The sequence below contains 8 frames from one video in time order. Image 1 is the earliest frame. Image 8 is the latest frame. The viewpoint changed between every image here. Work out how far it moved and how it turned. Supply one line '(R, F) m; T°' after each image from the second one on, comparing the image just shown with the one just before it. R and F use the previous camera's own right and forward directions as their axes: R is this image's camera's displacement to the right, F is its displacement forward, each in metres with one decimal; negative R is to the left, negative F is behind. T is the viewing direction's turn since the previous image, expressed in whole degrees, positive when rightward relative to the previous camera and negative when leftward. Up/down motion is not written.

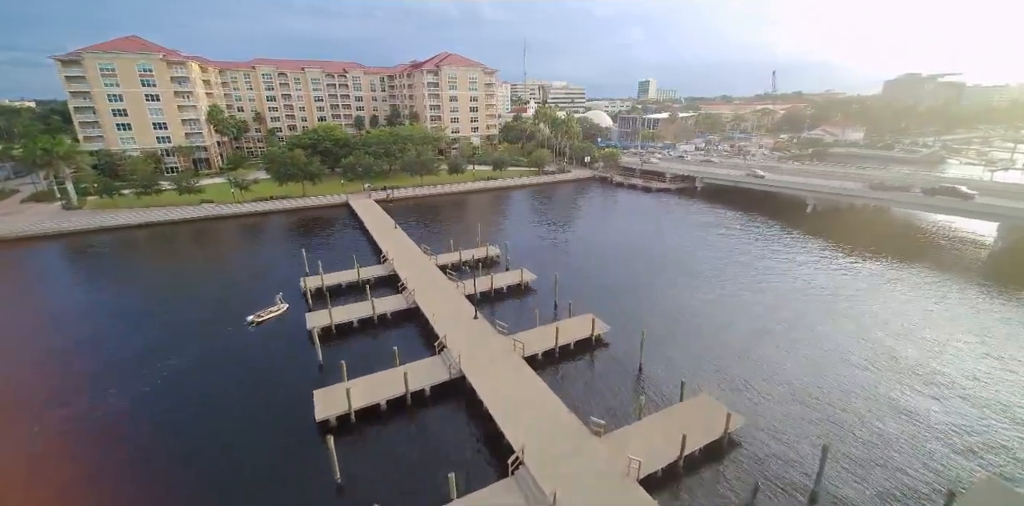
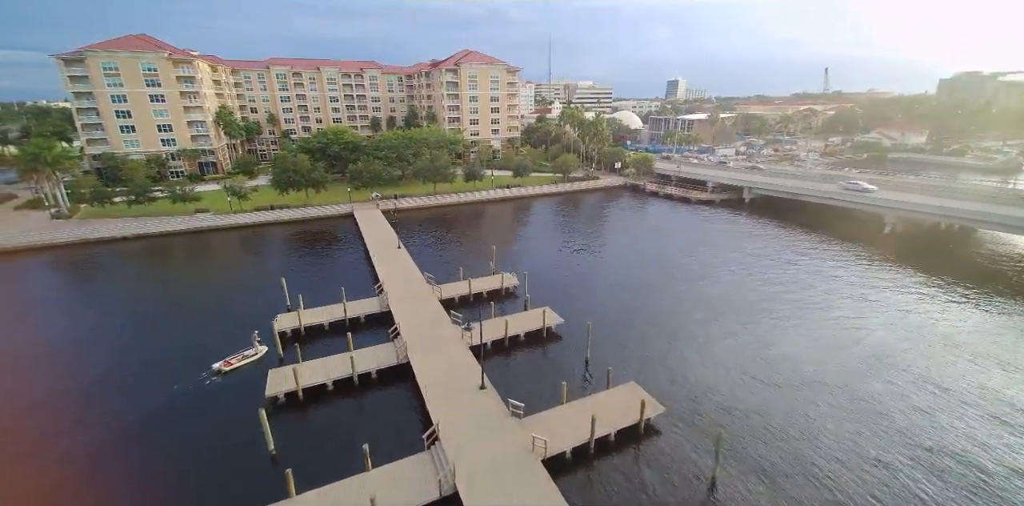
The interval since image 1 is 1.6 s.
(0.0, +6.0) m; -3°
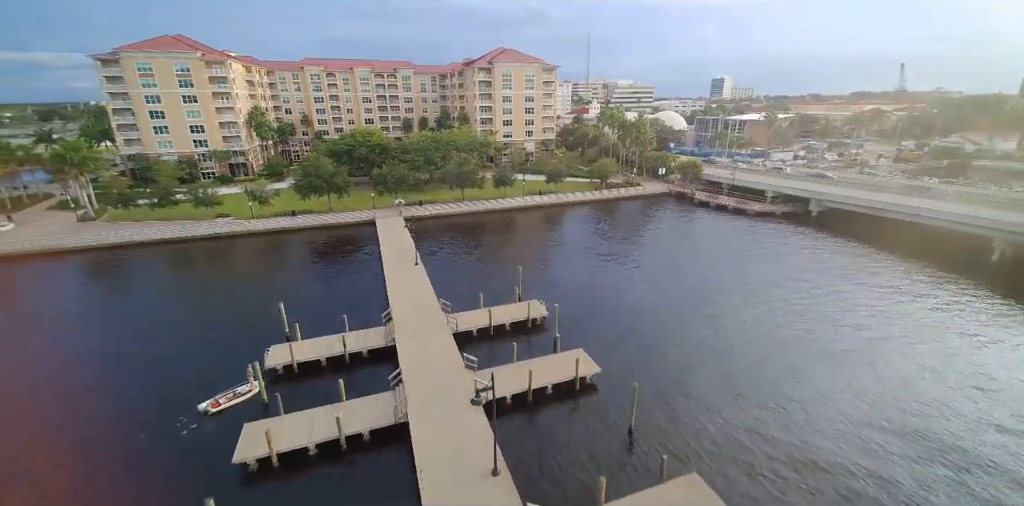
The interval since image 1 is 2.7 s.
(+0.2, +4.2) m; -4°
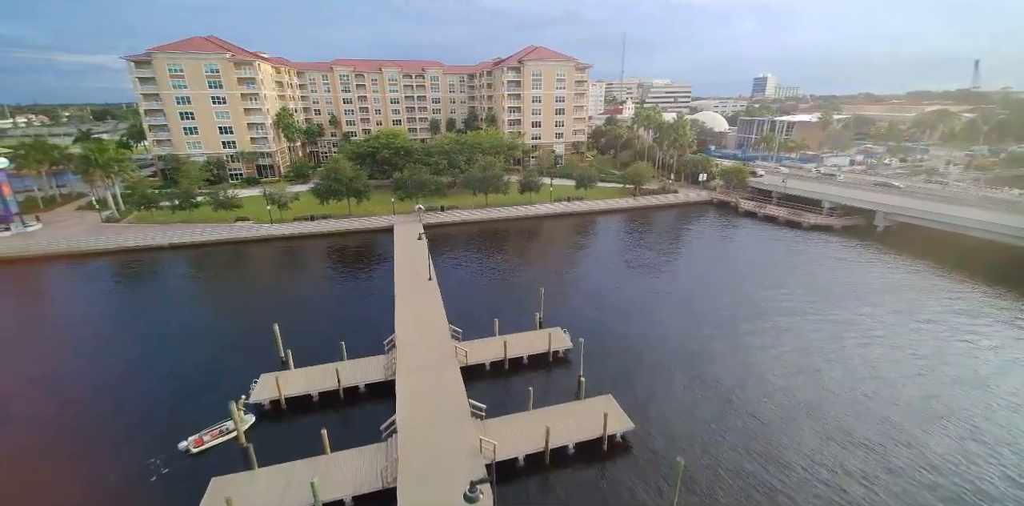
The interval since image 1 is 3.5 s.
(+0.4, +3.1) m; -4°
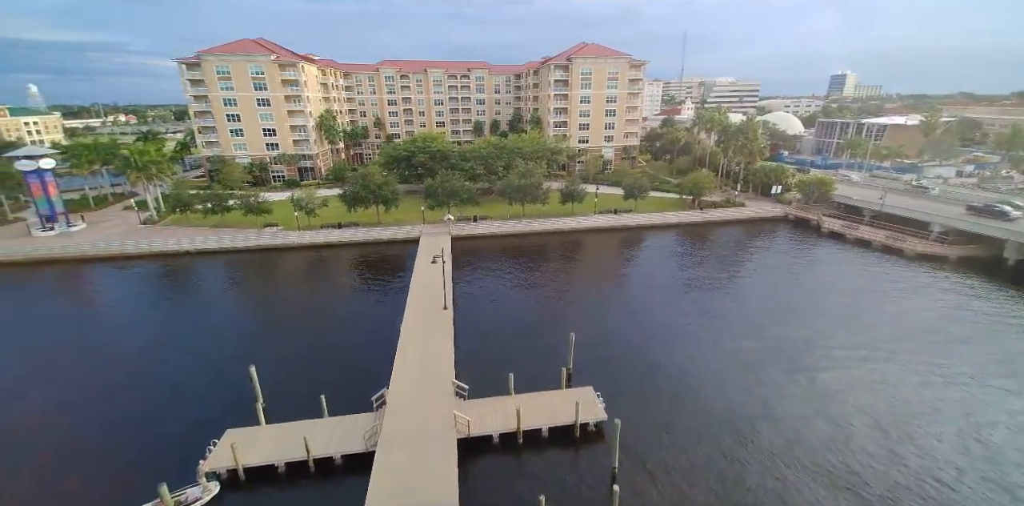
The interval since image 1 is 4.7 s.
(+1.0, +4.6) m; -6°
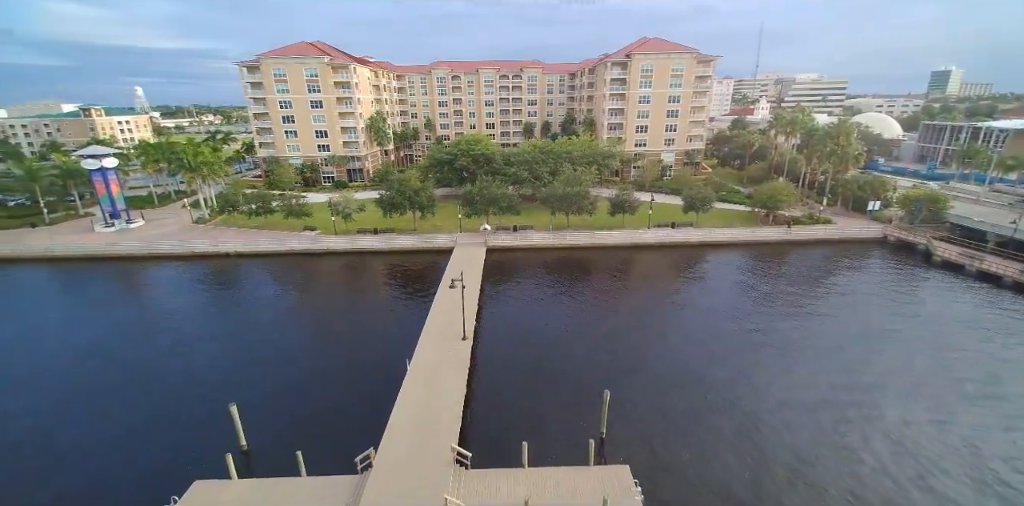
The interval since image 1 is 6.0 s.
(+1.1, +3.7) m; -7°
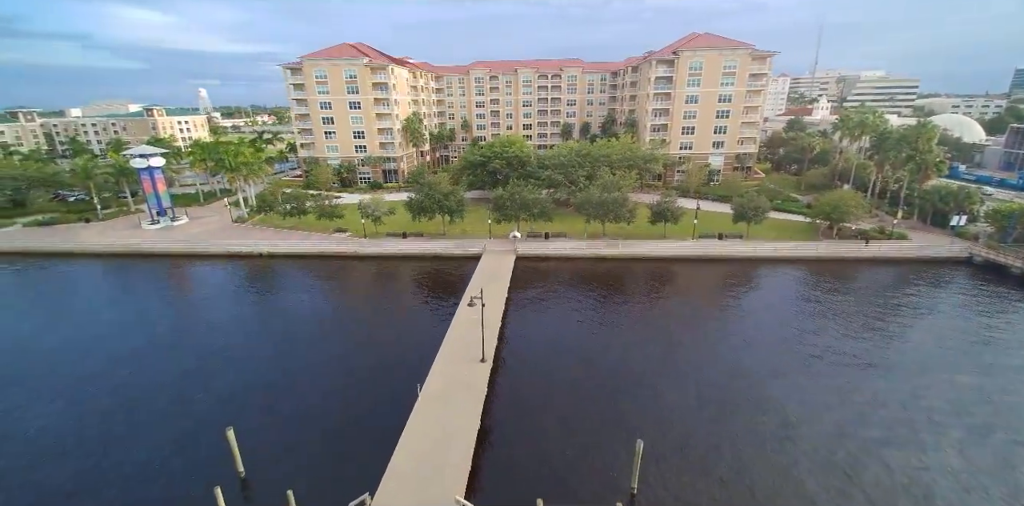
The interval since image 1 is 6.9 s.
(+0.5, +2.0) m; -5°
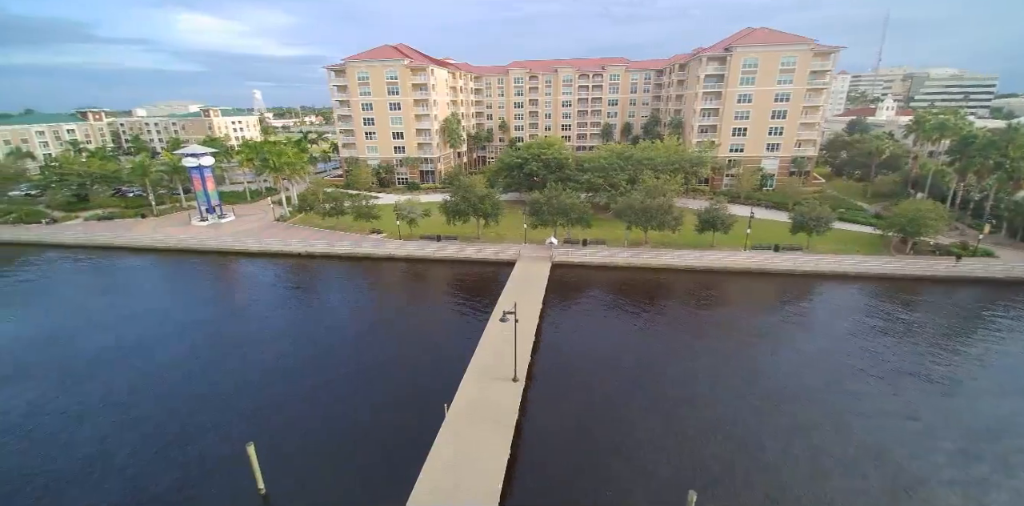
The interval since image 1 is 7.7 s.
(0.0, +1.3) m; -5°
